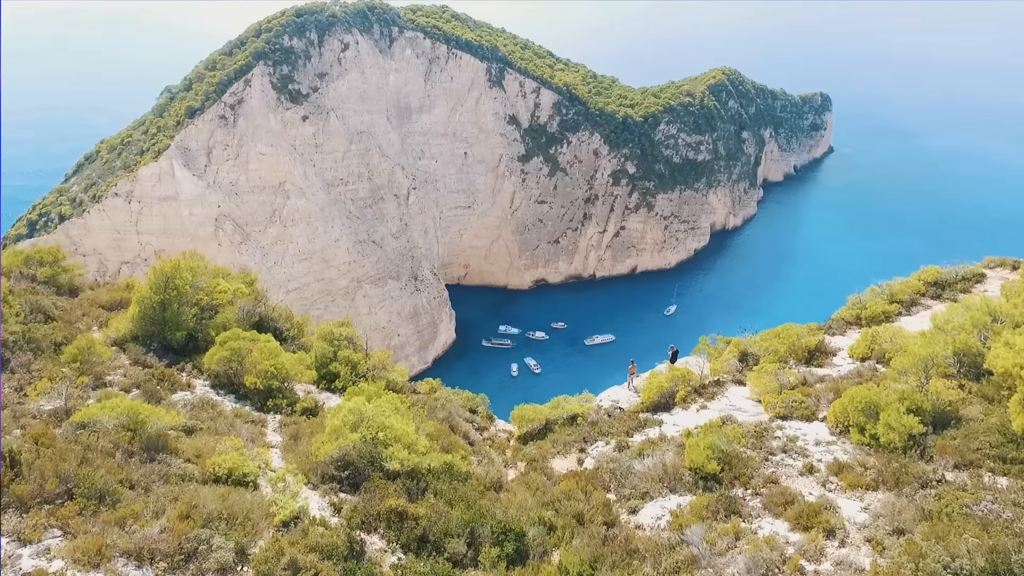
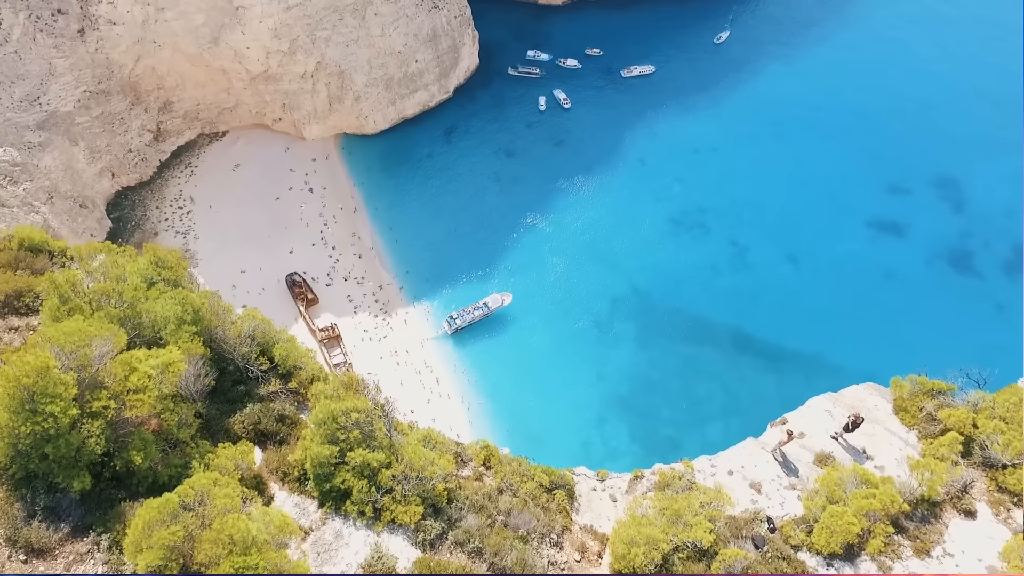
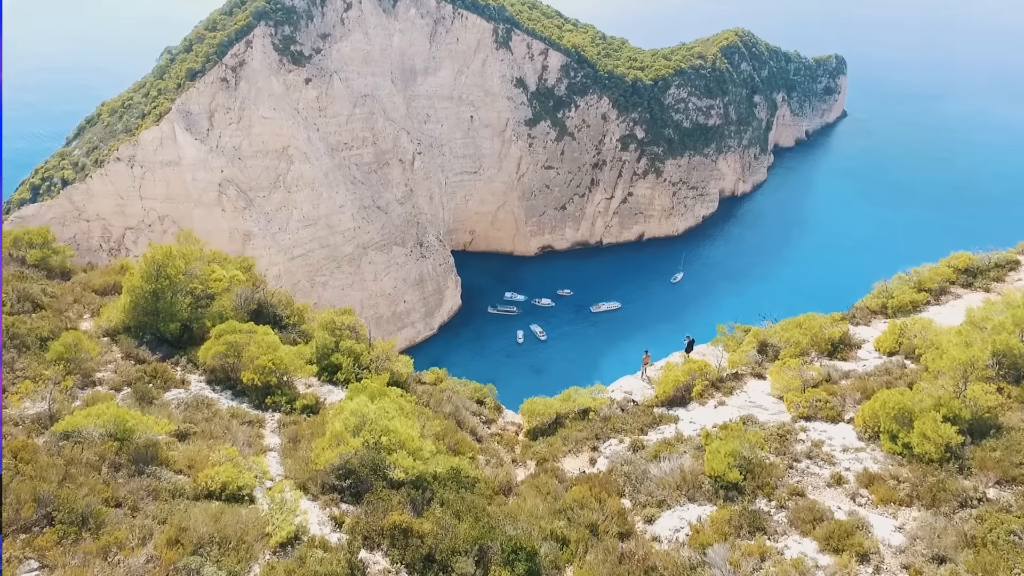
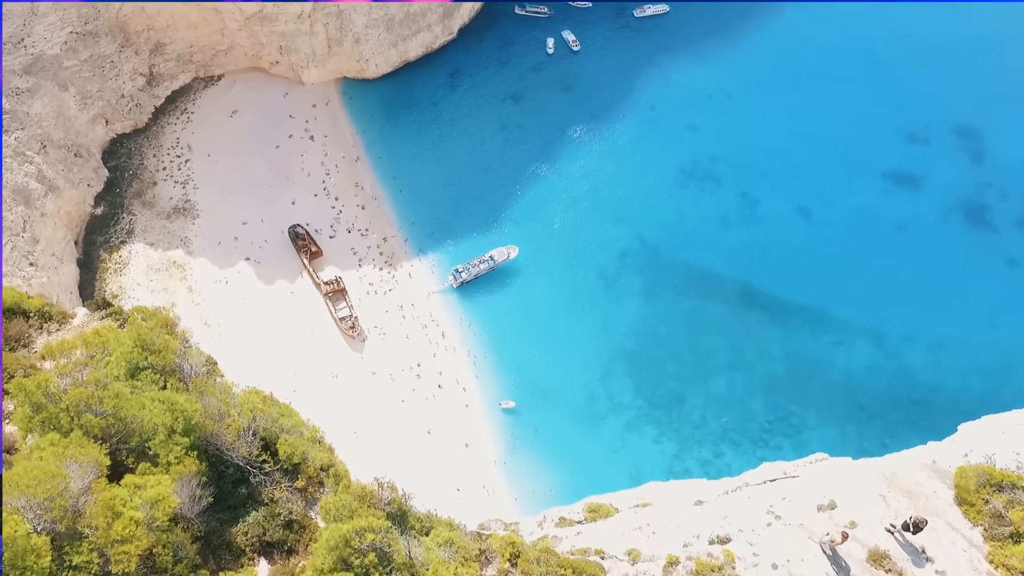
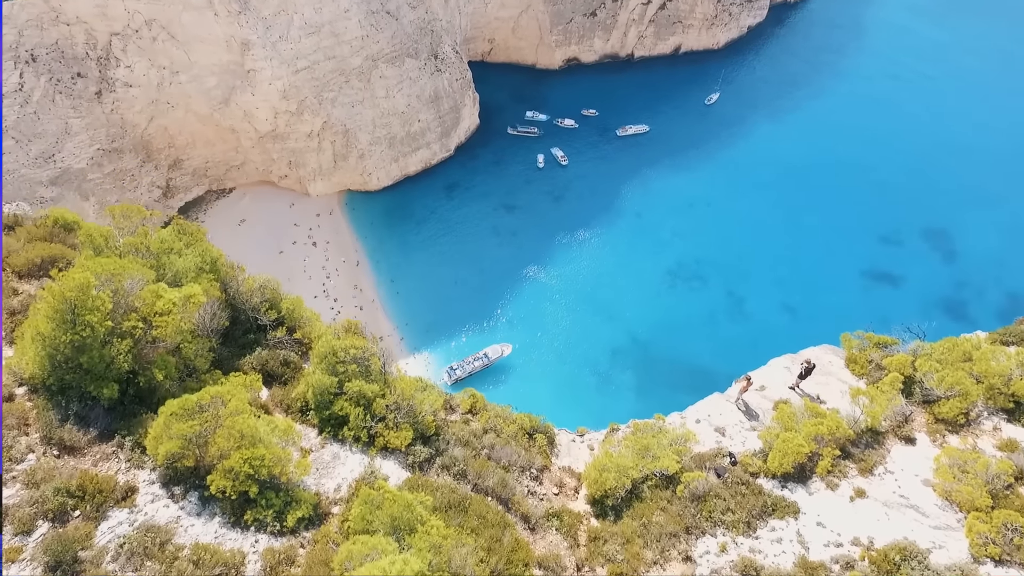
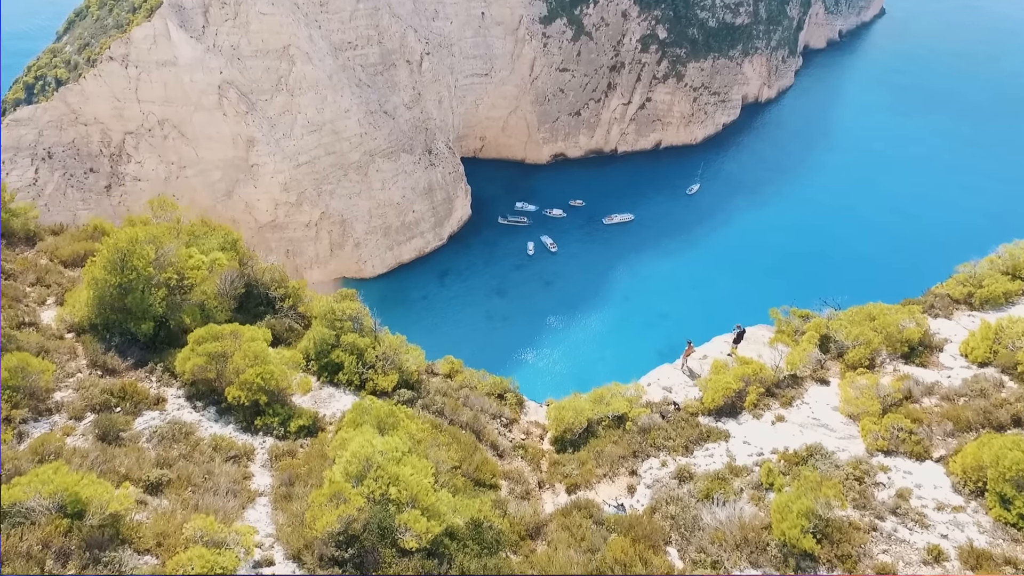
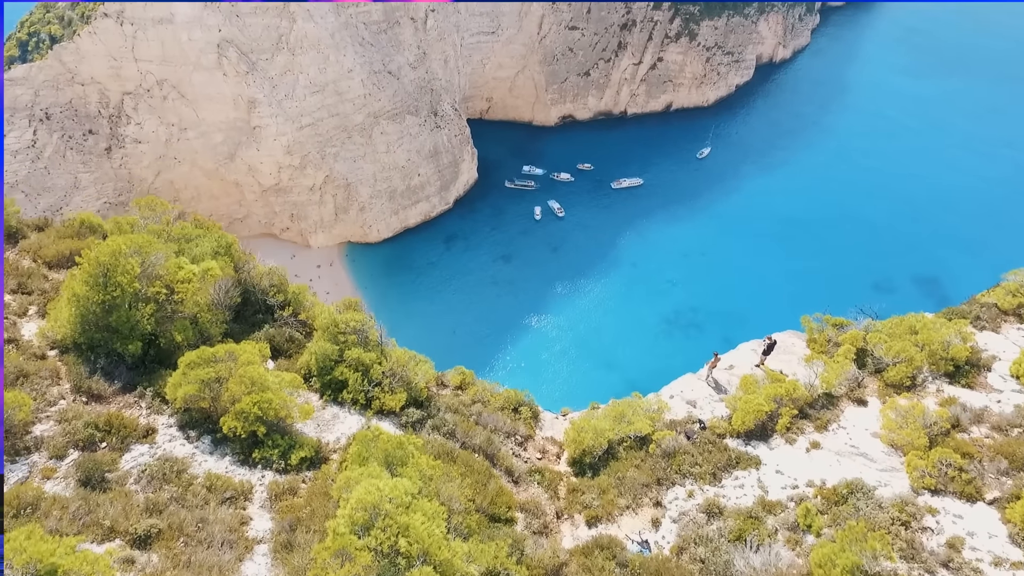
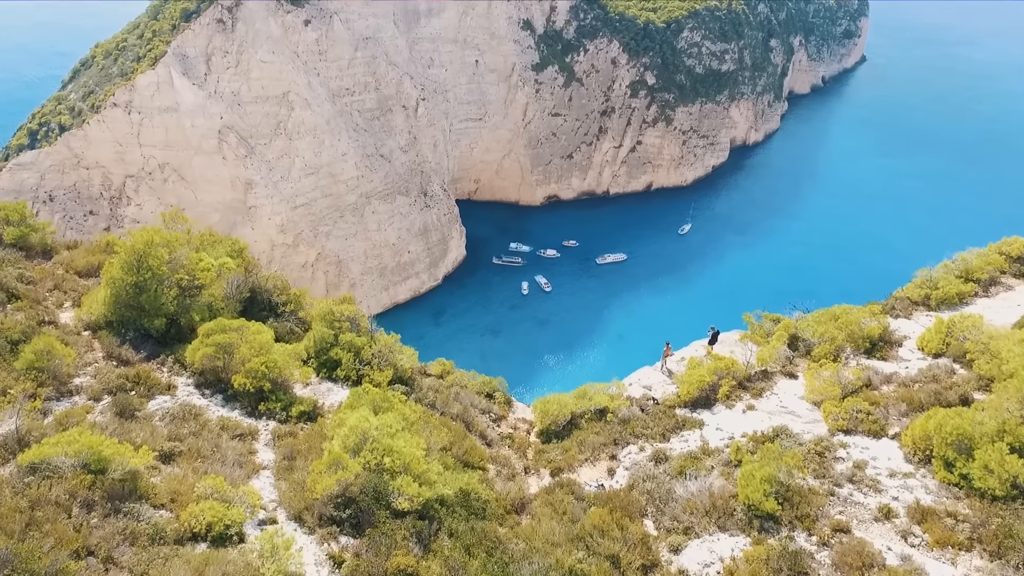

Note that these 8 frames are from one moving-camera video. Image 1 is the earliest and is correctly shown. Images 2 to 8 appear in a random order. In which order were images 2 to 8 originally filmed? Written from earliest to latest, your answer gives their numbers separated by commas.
3, 8, 6, 7, 5, 2, 4
